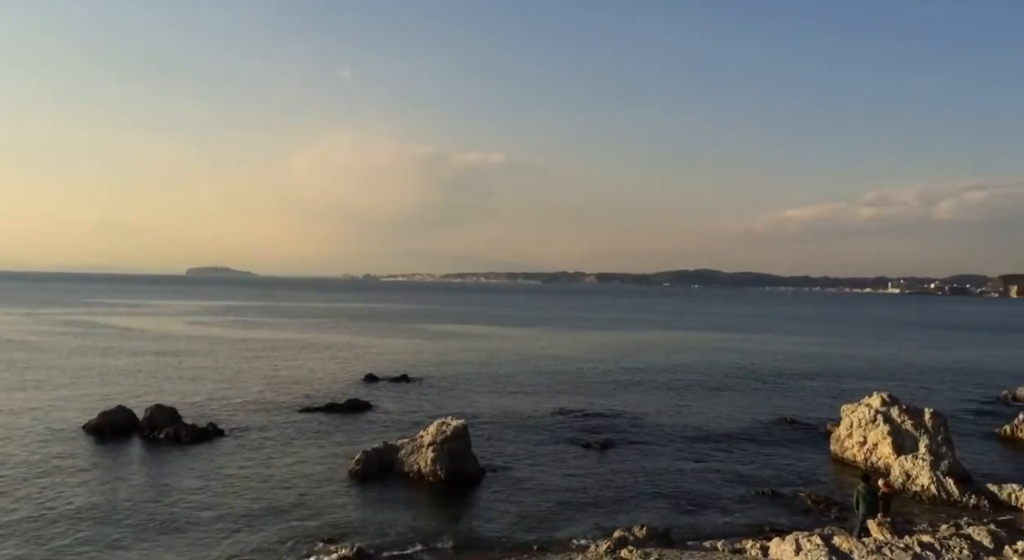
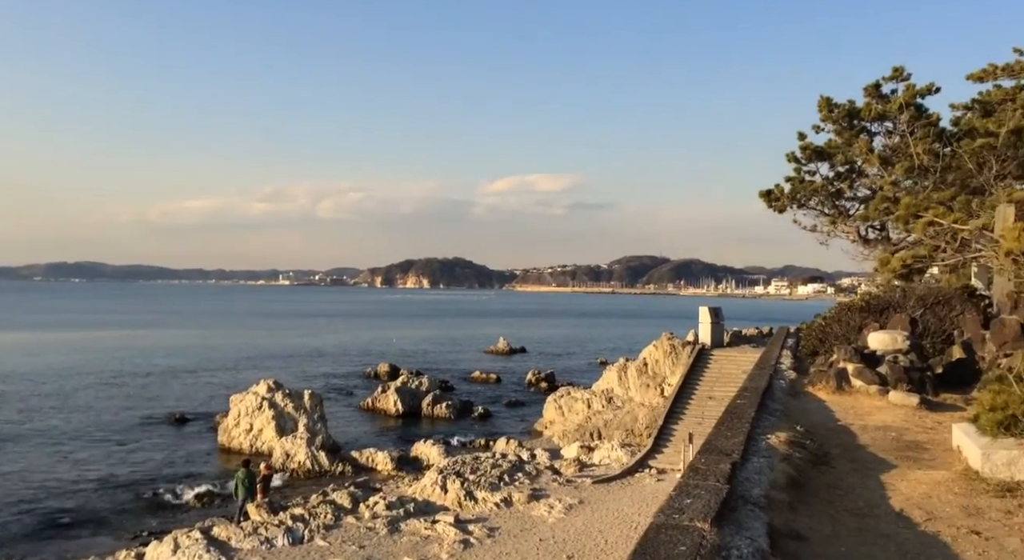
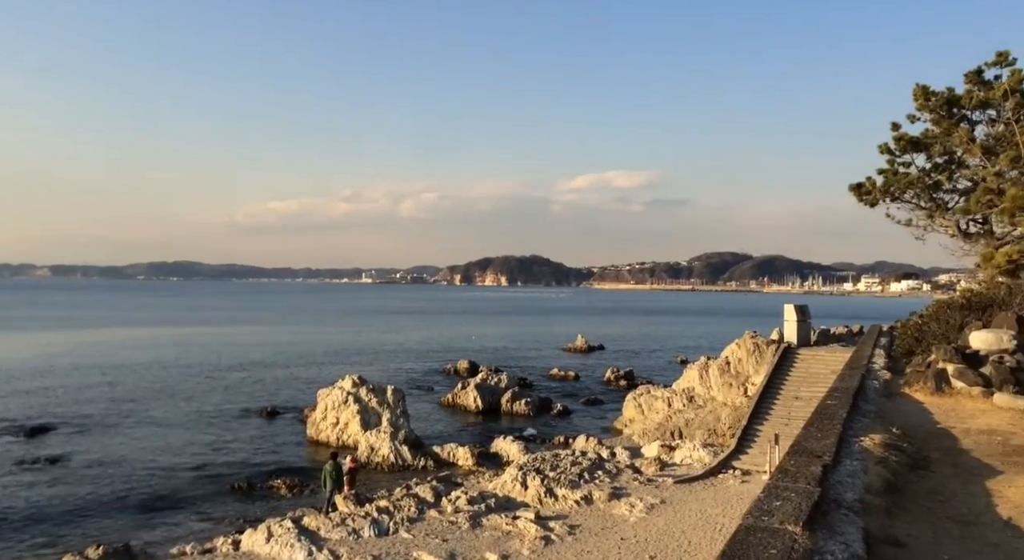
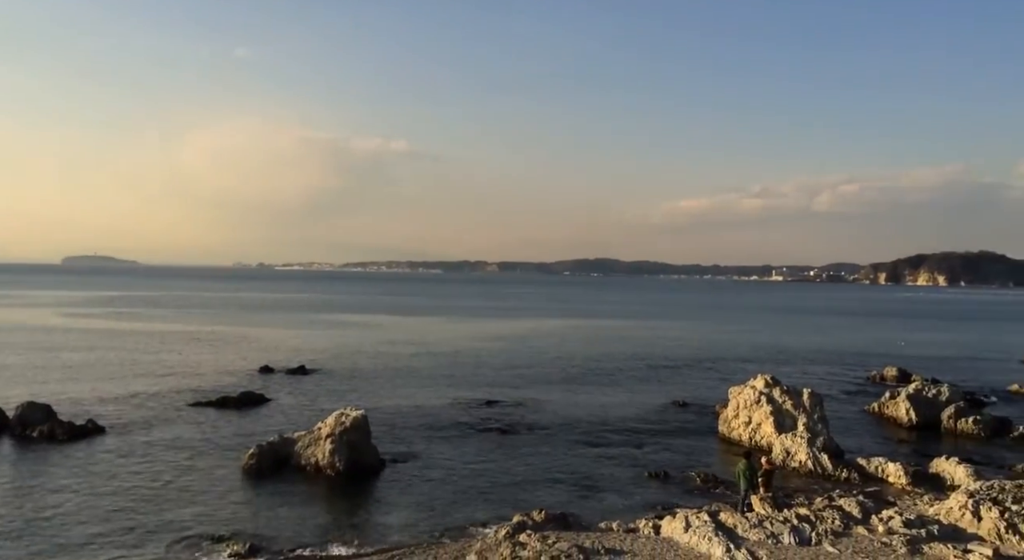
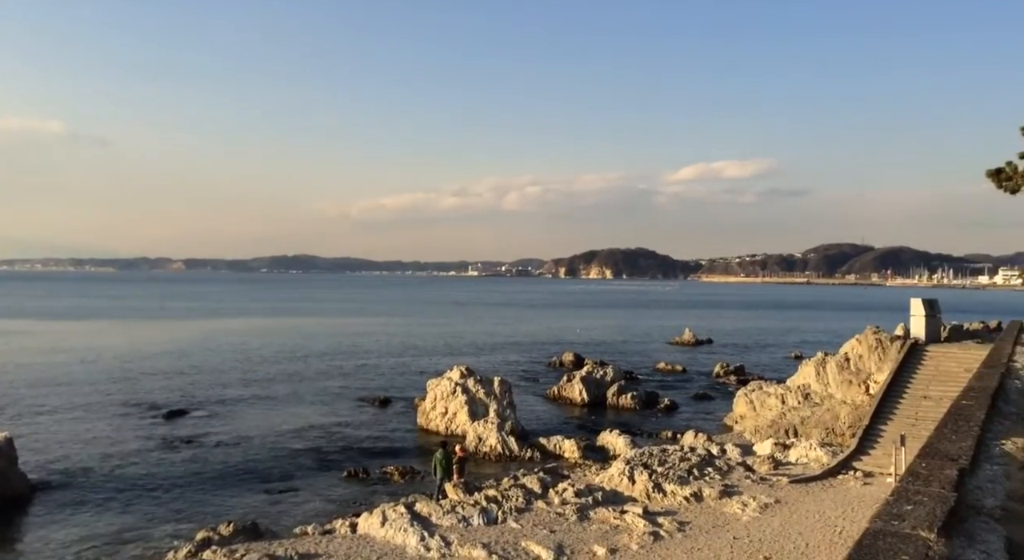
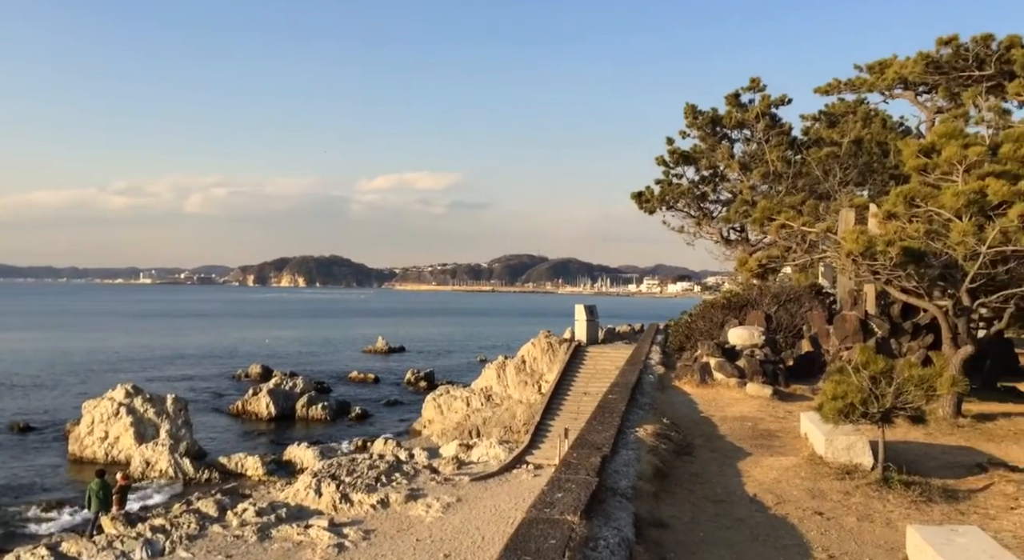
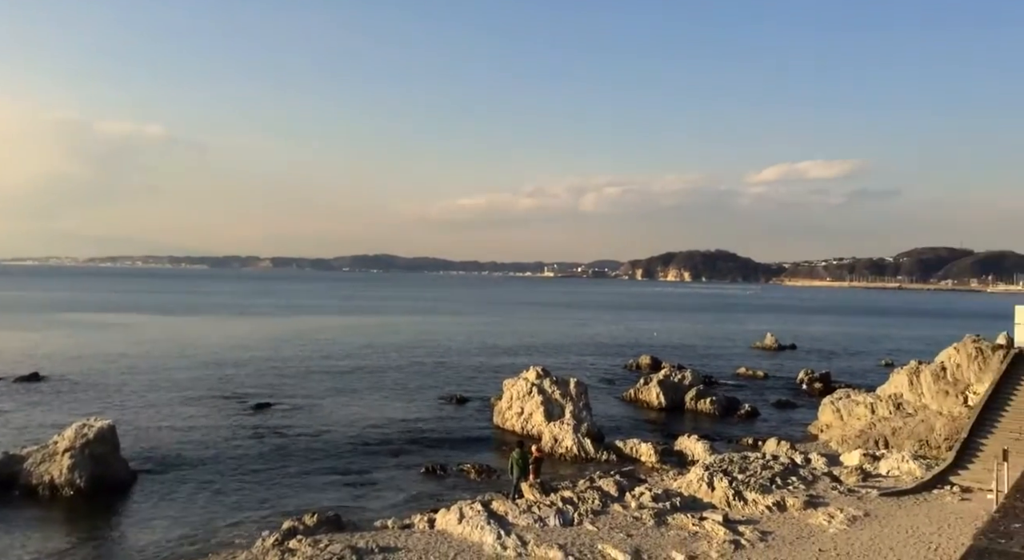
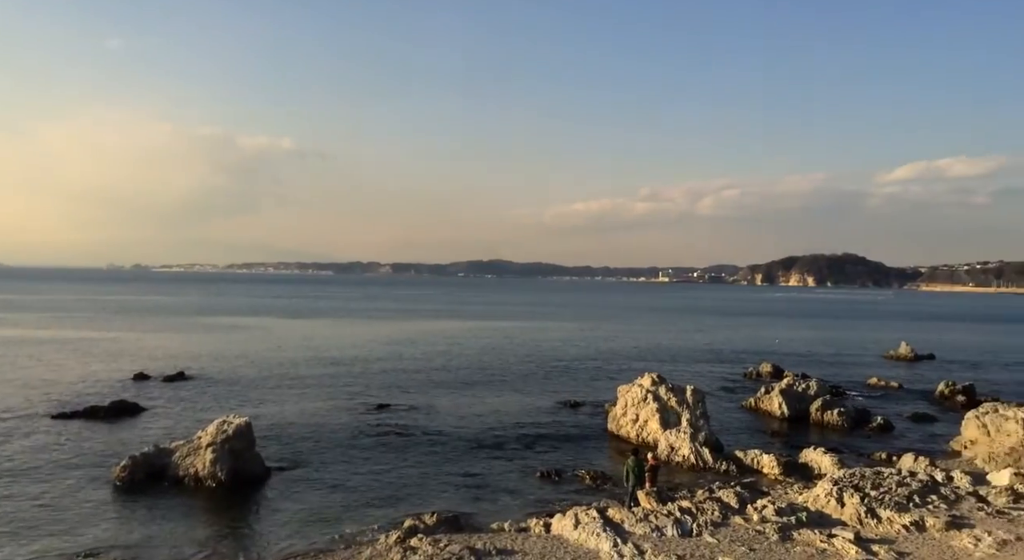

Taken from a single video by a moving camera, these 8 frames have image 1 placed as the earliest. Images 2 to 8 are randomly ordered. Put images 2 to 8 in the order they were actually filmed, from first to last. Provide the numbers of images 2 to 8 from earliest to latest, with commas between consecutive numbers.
4, 8, 7, 5, 3, 2, 6
